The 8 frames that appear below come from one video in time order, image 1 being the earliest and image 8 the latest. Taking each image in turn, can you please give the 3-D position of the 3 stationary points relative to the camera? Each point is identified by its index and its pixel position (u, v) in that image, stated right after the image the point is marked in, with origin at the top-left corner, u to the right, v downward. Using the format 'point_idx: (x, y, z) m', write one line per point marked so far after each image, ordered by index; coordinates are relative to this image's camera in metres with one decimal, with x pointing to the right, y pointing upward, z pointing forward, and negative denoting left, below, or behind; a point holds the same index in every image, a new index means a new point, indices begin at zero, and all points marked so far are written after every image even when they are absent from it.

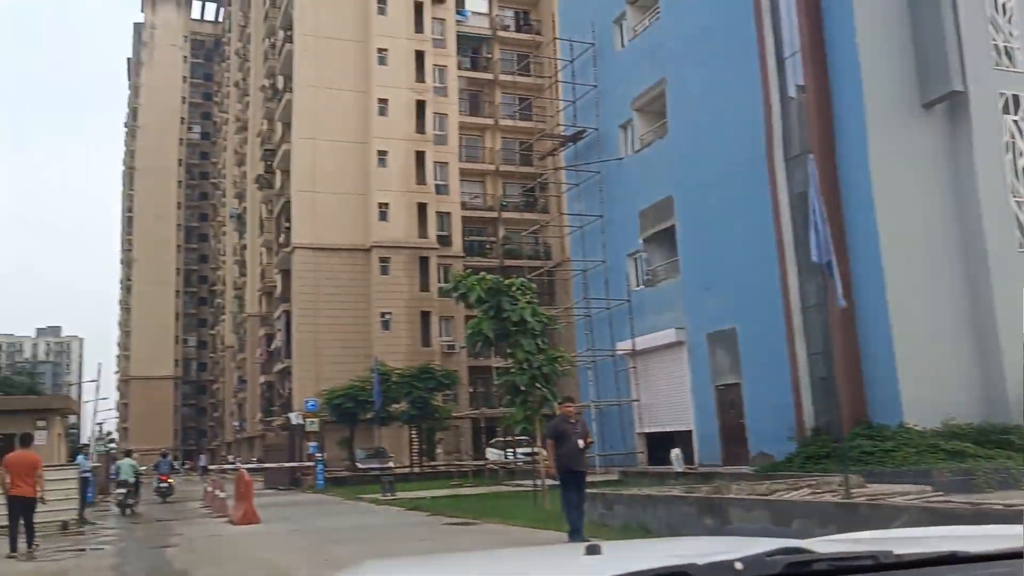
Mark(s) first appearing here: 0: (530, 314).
0: (+0.3, -0.4, +14.6) m
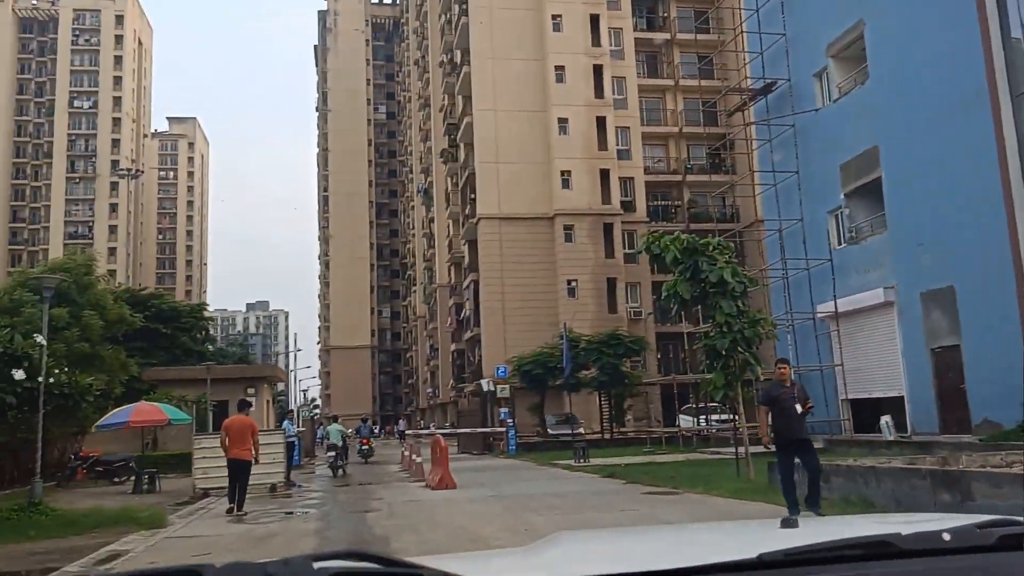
0: (+3.0, +0.2, +13.7) m
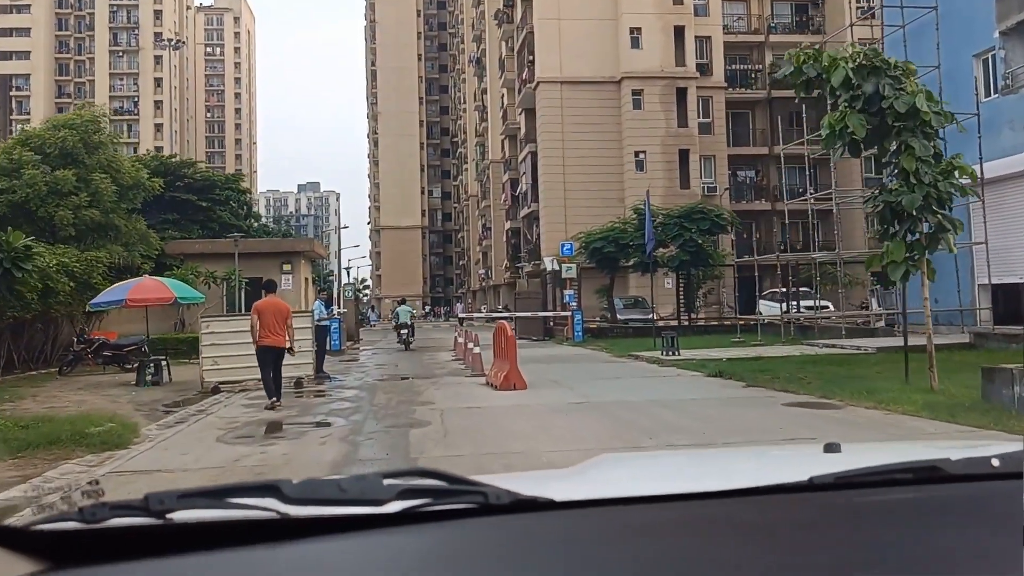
0: (+4.0, +1.8, +9.7) m
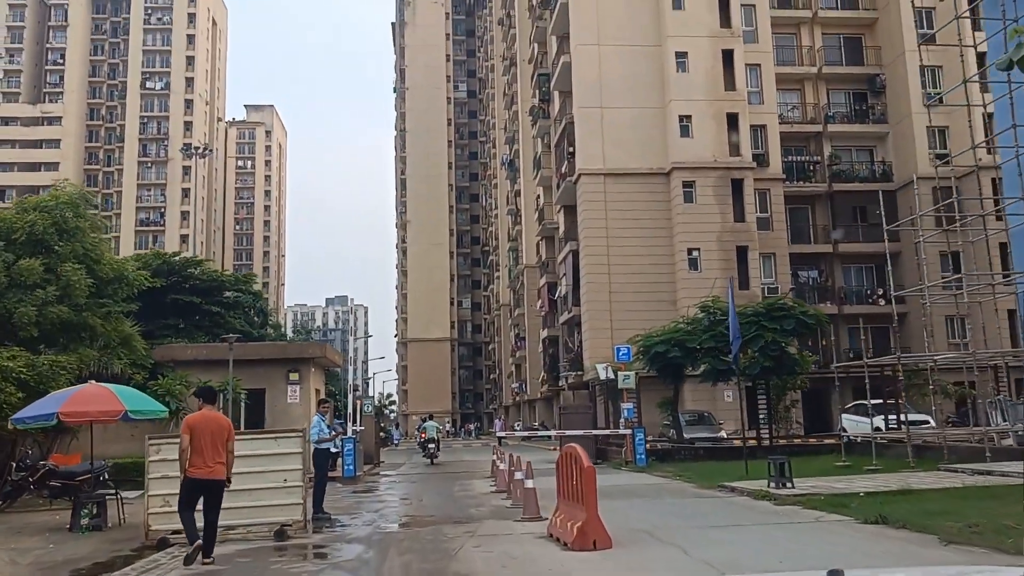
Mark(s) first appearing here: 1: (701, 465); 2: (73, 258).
0: (+4.6, +1.2, +5.8) m
1: (+3.8, -3.6, +20.0) m
2: (-8.9, +0.6, +20.0) m
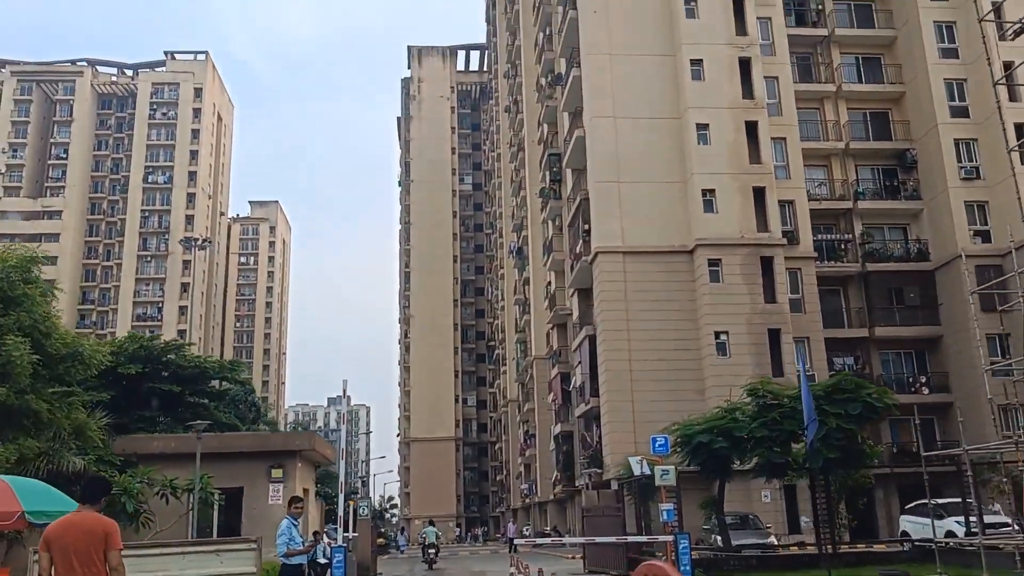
0: (+4.9, +1.3, +3.0) m
1: (+4.2, -4.9, +16.6) m
2: (-8.6, -0.8, +17.1) m
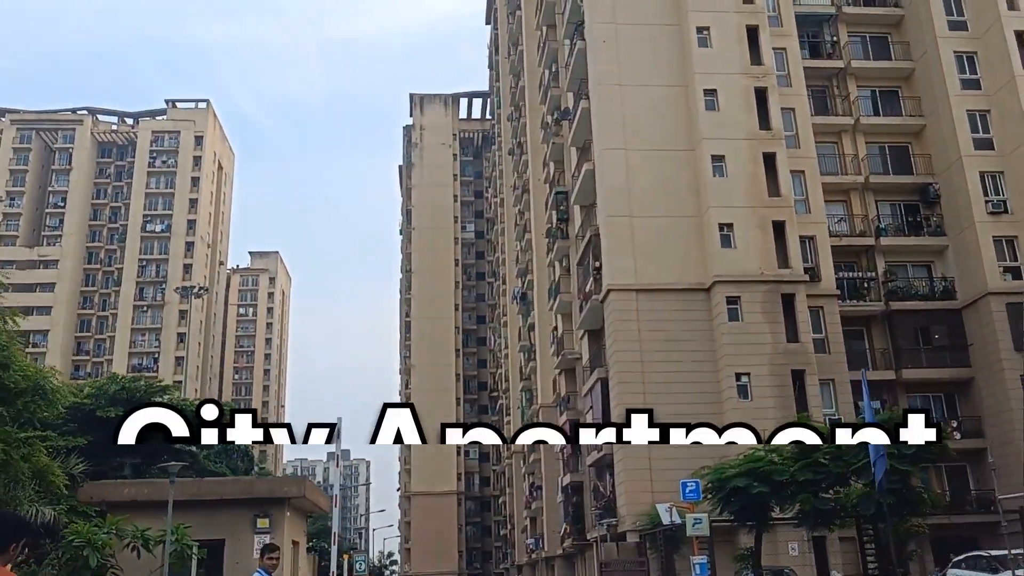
0: (+5.1, +1.7, +1.2) m
1: (+4.4, -5.3, +14.5) m
2: (-8.4, -1.2, +15.3) m
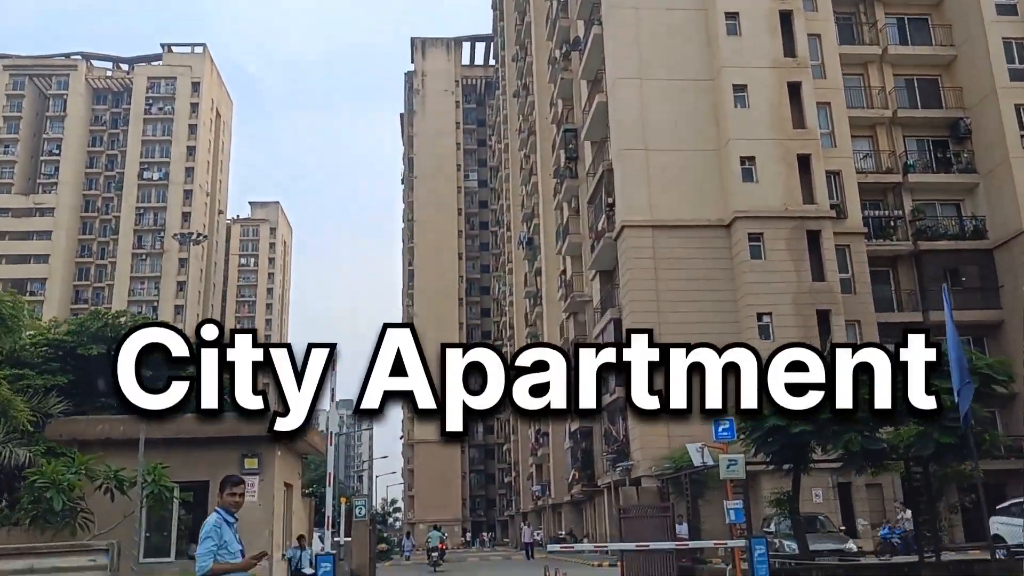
0: (+5.3, +2.3, -0.6) m
1: (+4.6, -4.1, +13.0) m
2: (-8.1, 0.0, +13.6) m
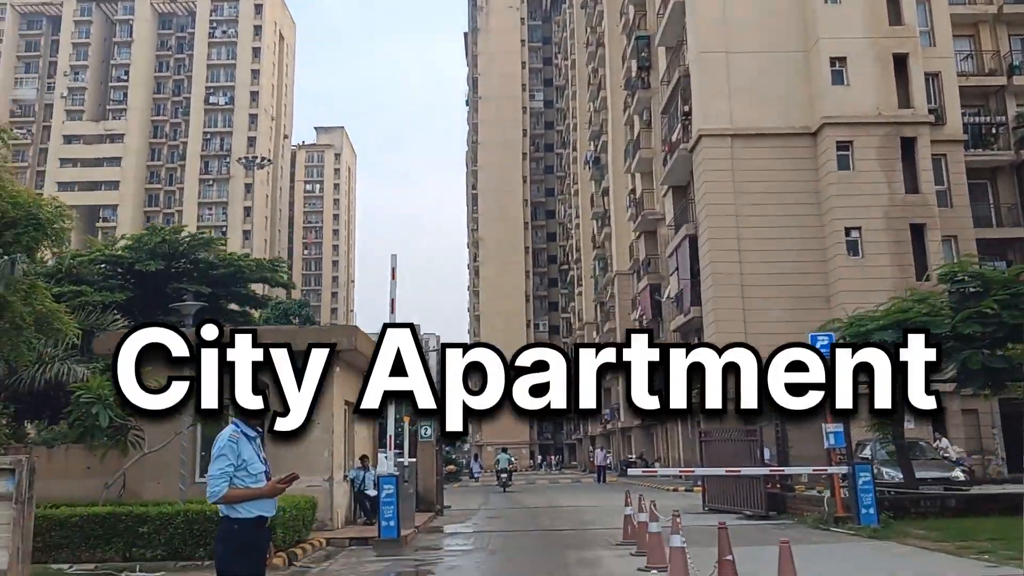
0: (+5.3, +2.5, -2.5) m
1: (+5.6, -2.8, +11.6) m
2: (-7.1, +1.3, +12.7) m
